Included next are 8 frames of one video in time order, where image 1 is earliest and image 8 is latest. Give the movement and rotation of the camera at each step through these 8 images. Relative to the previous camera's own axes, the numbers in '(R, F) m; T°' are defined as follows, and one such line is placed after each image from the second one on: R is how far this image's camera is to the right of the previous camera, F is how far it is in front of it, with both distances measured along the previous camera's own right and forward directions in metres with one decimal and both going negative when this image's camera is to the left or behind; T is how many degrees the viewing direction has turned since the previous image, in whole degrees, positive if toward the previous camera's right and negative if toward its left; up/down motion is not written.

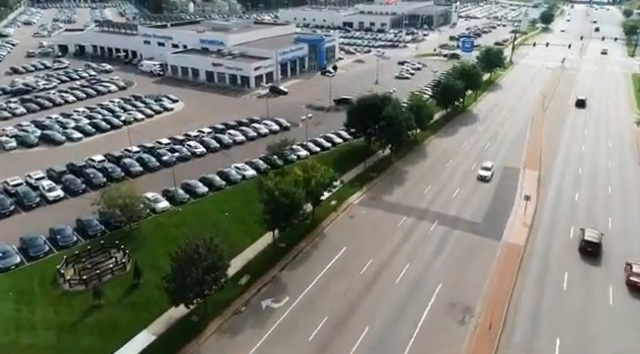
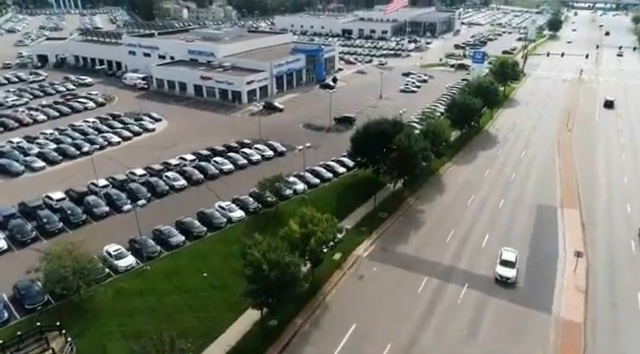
(-0.1, +6.9) m; 0°
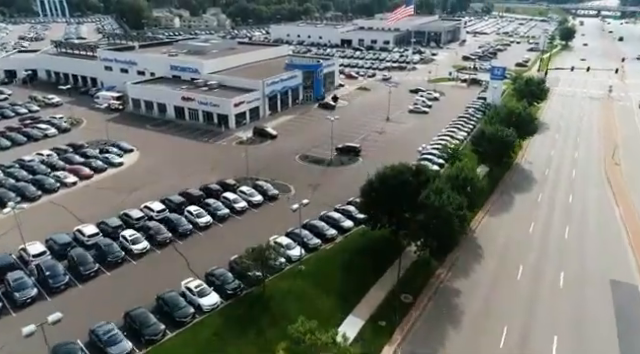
(-0.2, +9.3) m; 0°
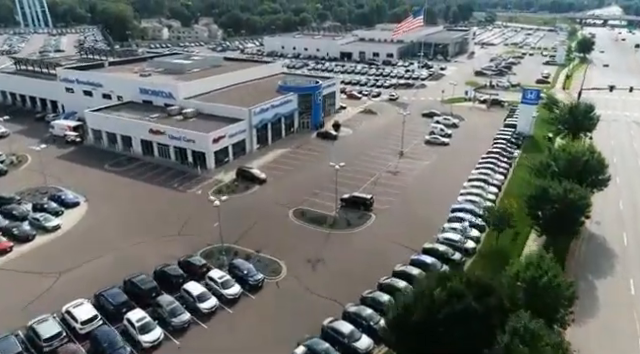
(-0.2, +11.6) m; 0°
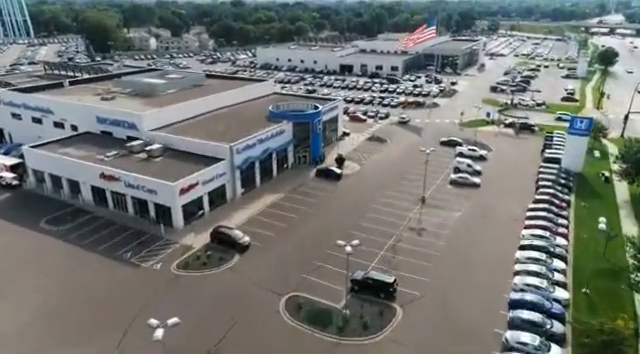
(-0.4, +11.4) m; 0°
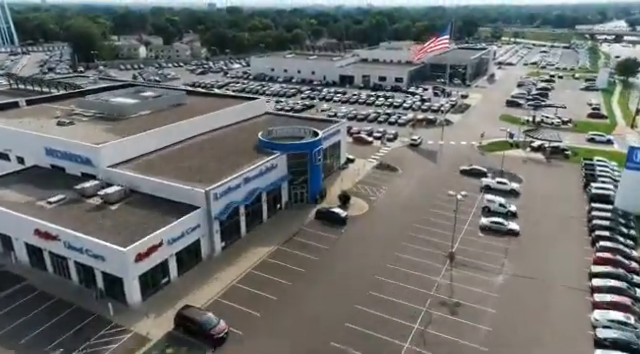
(-0.2, +9.1) m; 0°
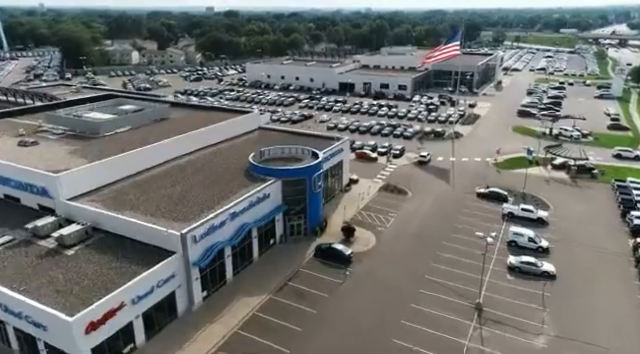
(-0.1, +5.8) m; 0°
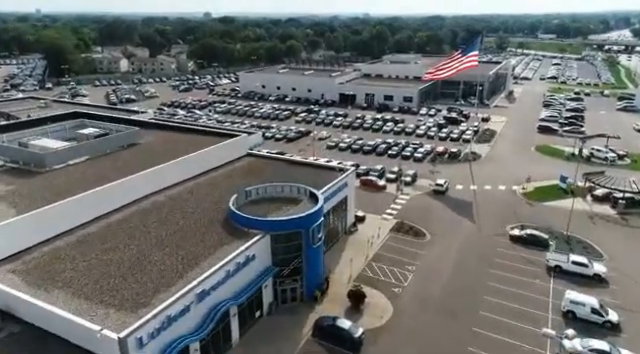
(-0.1, +8.3) m; 0°
